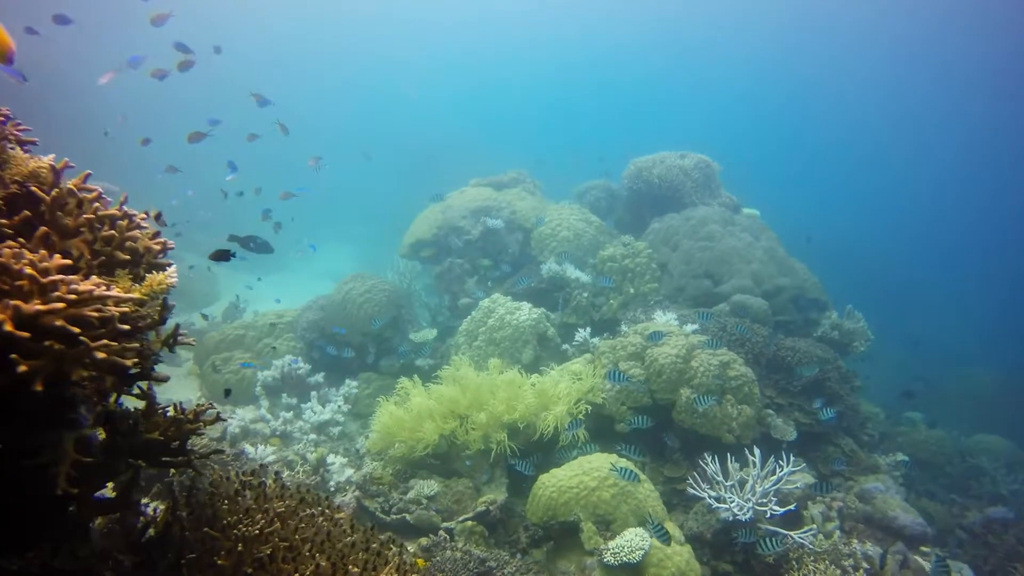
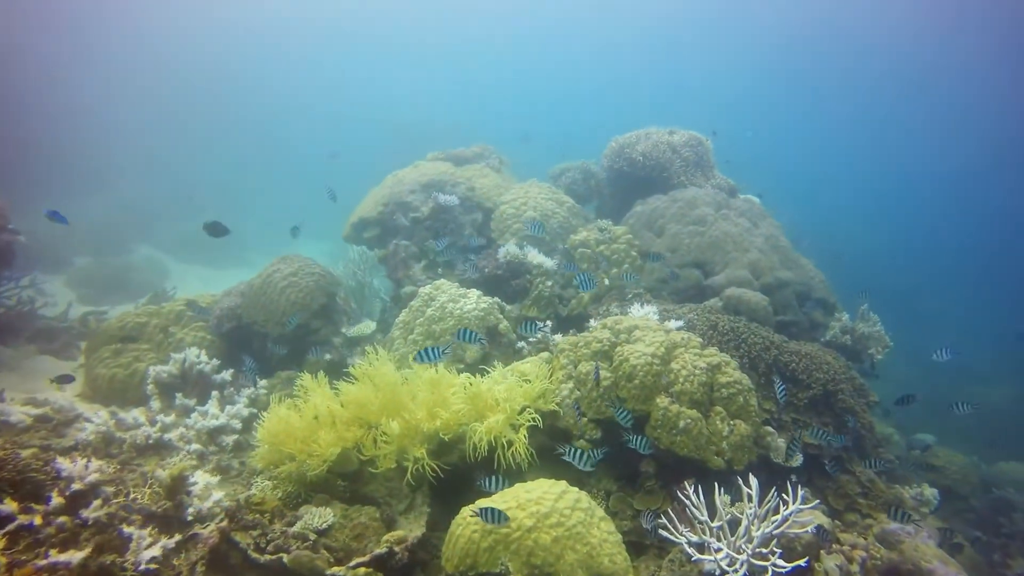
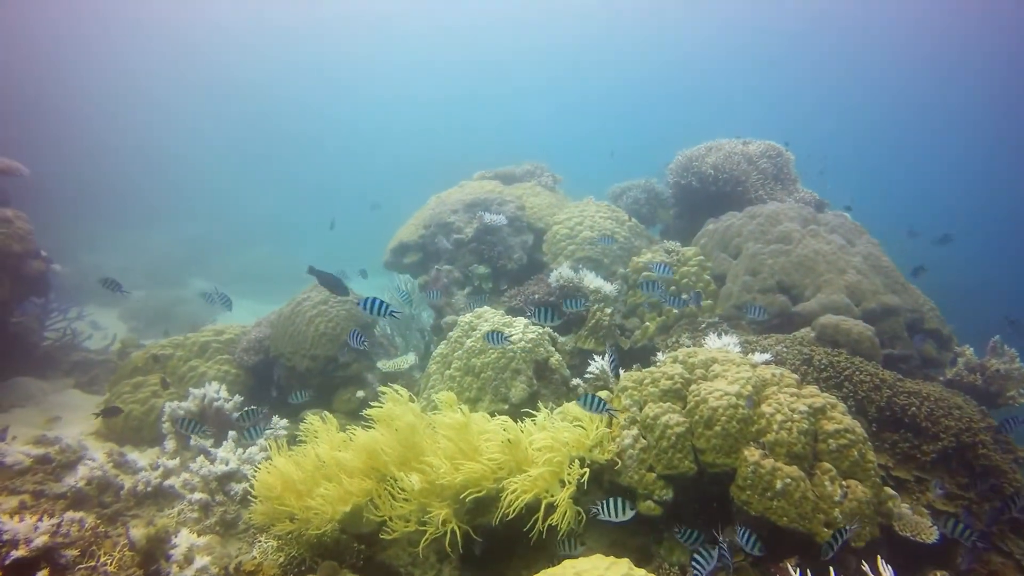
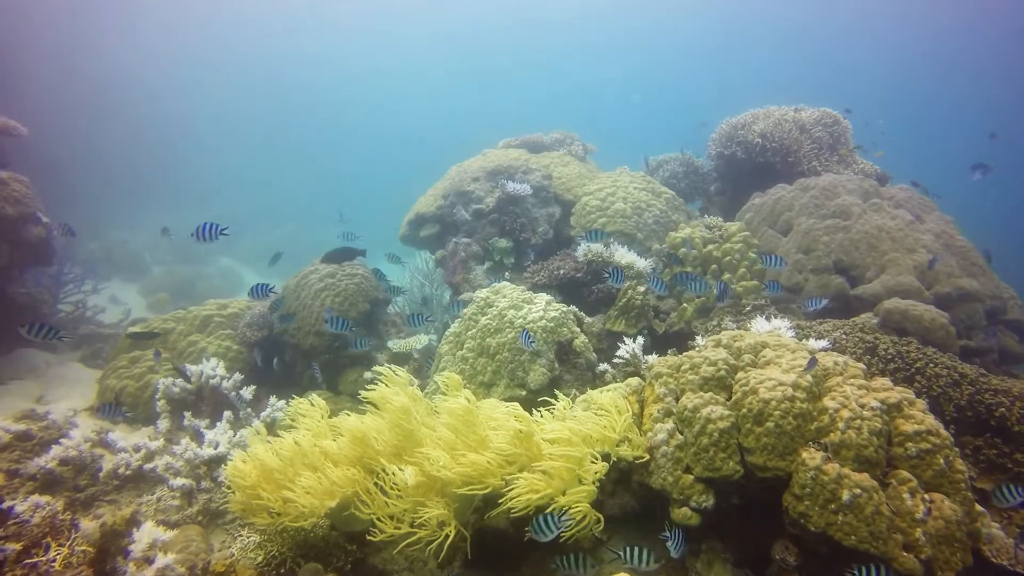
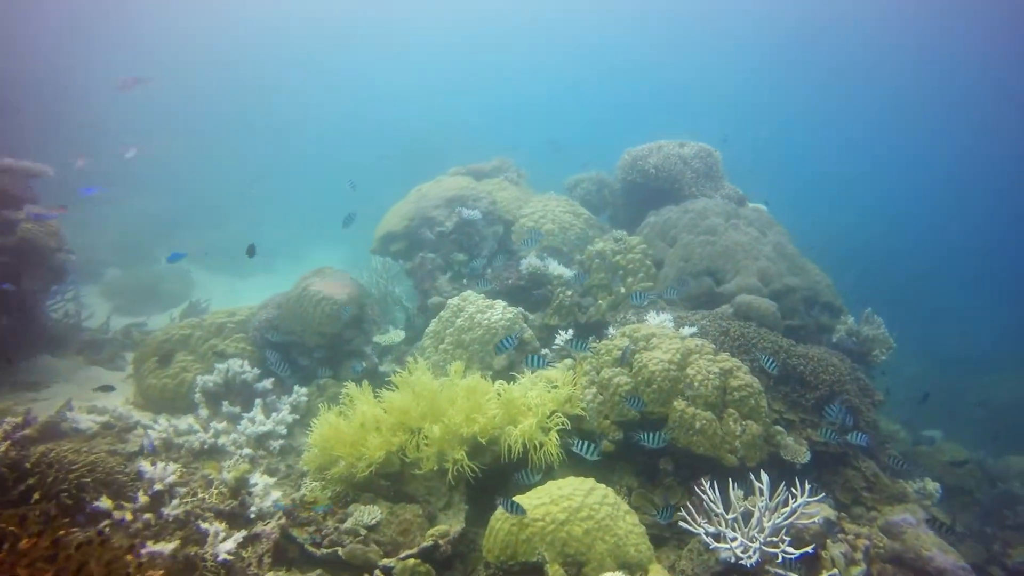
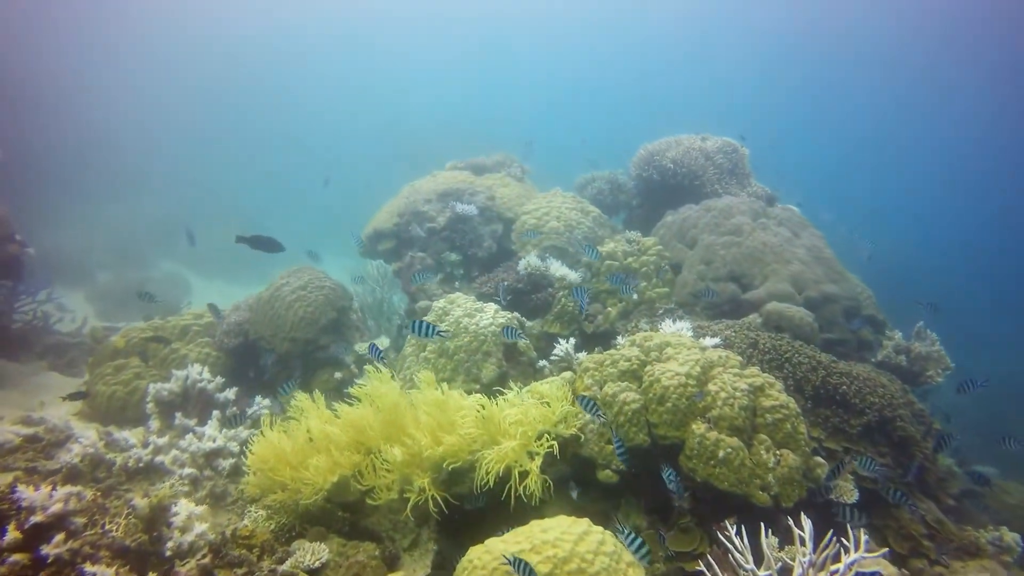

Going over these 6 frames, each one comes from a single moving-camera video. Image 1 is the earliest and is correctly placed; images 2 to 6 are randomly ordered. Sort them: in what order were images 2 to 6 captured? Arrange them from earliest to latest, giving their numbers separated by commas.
5, 2, 6, 3, 4
